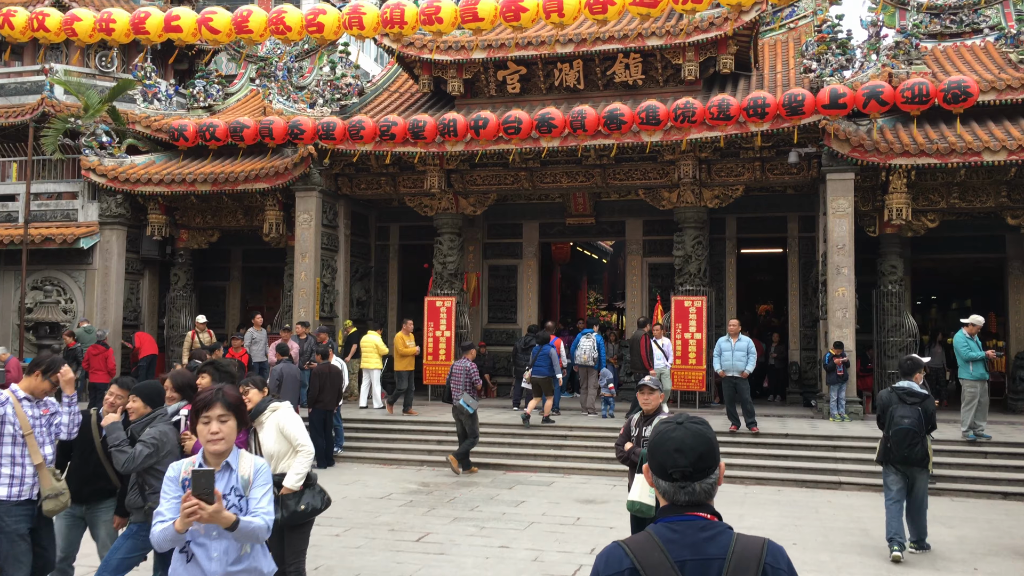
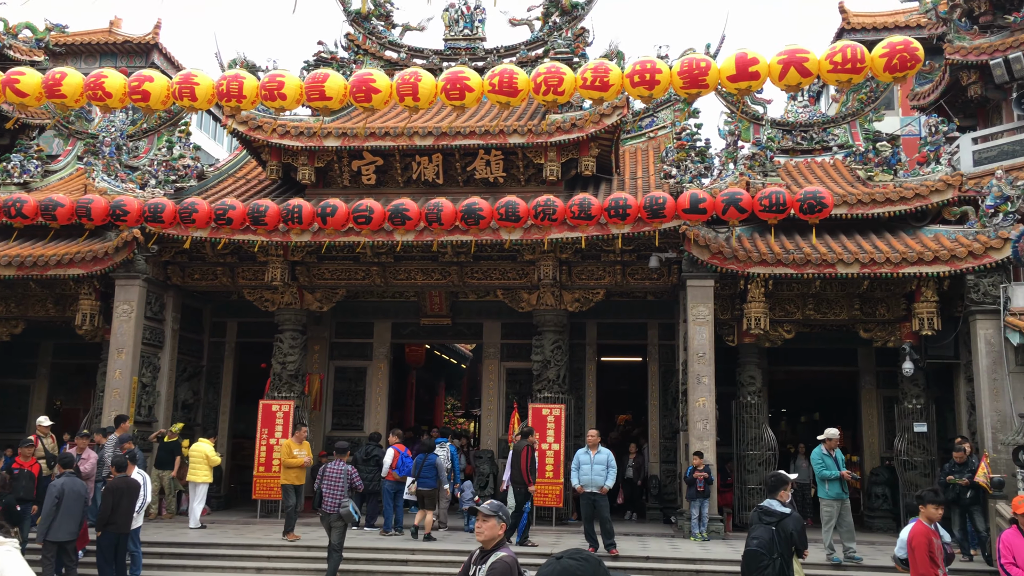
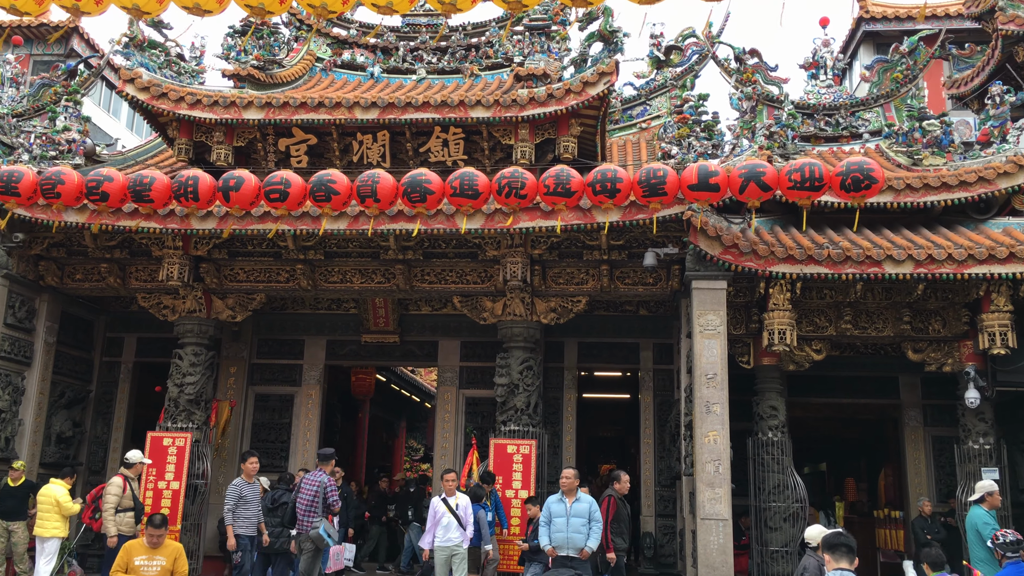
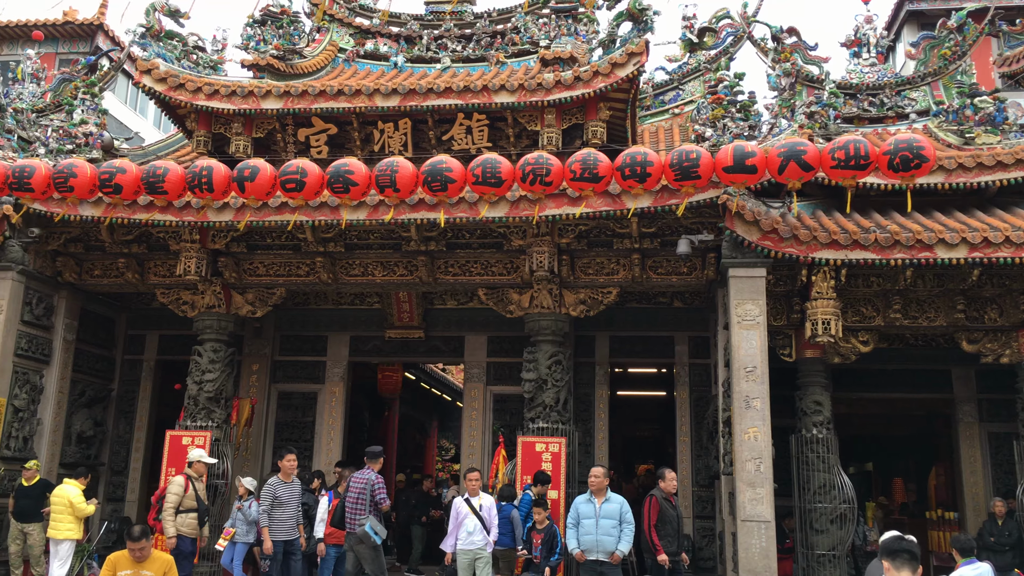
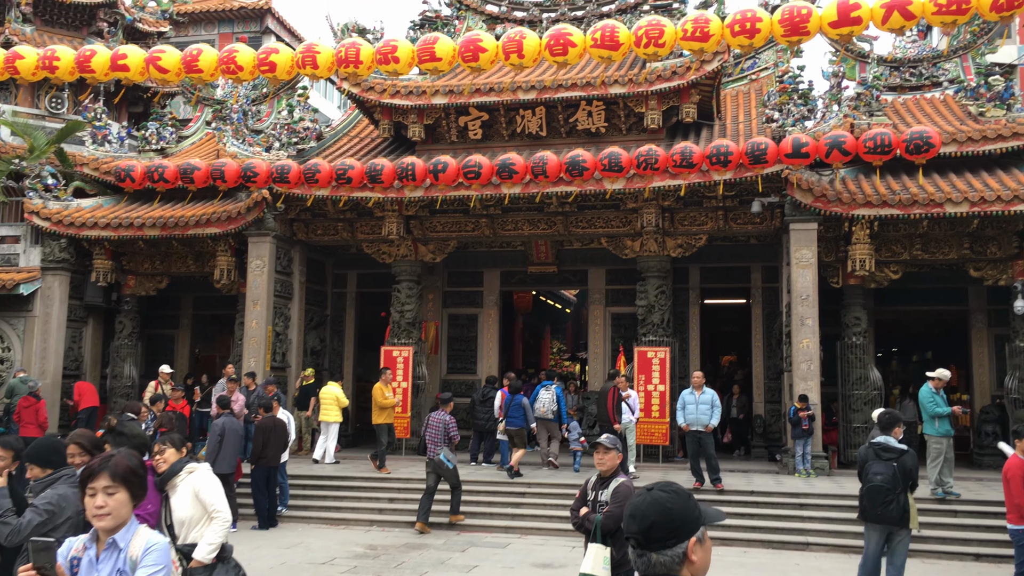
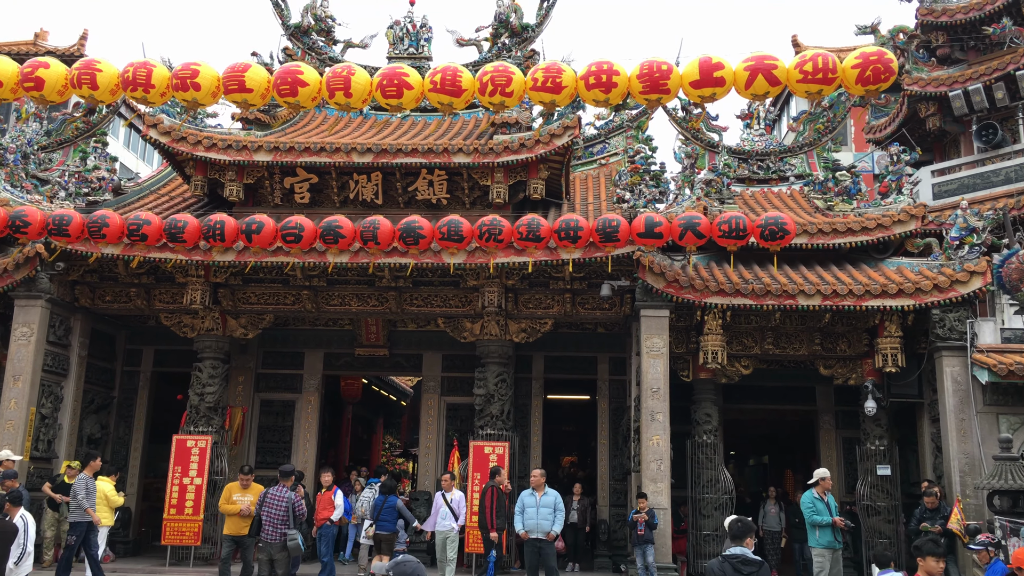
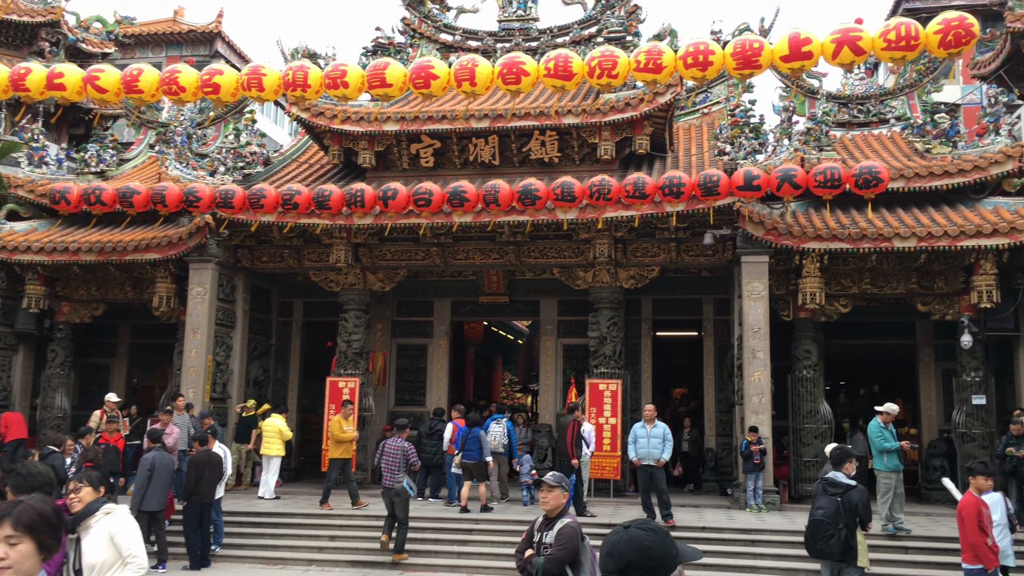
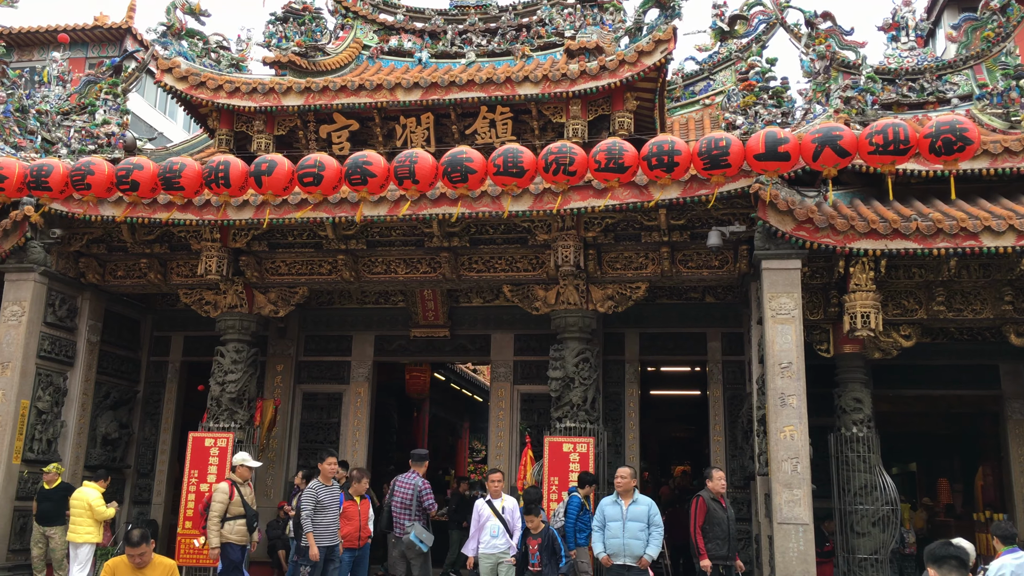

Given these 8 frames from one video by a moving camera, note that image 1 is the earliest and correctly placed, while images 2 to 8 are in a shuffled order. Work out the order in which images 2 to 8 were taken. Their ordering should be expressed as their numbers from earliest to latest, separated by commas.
5, 7, 2, 6, 3, 4, 8
